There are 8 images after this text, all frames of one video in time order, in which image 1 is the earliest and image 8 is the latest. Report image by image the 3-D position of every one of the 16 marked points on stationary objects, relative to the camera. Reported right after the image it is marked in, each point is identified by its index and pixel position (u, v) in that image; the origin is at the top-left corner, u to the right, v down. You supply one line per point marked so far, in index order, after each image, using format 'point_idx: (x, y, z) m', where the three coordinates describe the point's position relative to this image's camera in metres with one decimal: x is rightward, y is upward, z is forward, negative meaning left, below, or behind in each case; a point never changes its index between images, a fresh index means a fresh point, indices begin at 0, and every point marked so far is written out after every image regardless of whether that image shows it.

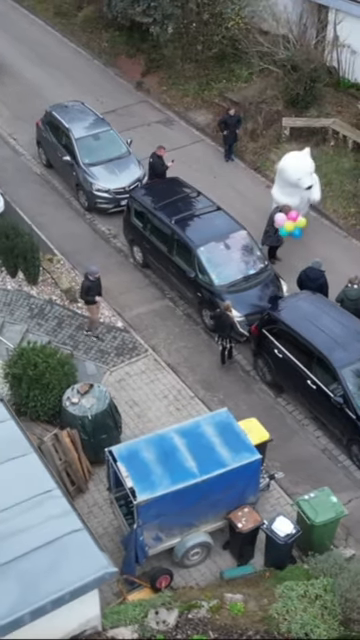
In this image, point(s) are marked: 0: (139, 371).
0: (-0.7, -0.9, +13.5) m
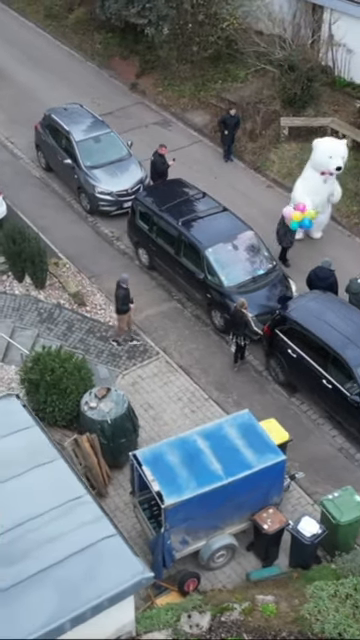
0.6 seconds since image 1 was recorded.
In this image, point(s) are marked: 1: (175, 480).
0: (-0.5, -0.9, +13.5) m
1: (-0.1, -1.9, +9.6) m
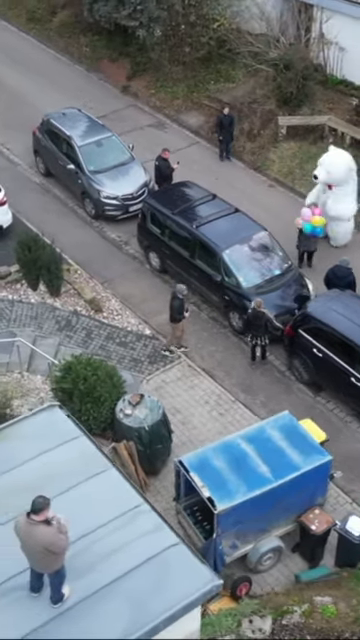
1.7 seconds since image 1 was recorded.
0: (-0.1, -1.0, +13.5) m
1: (+0.5, -2.0, +9.5) m
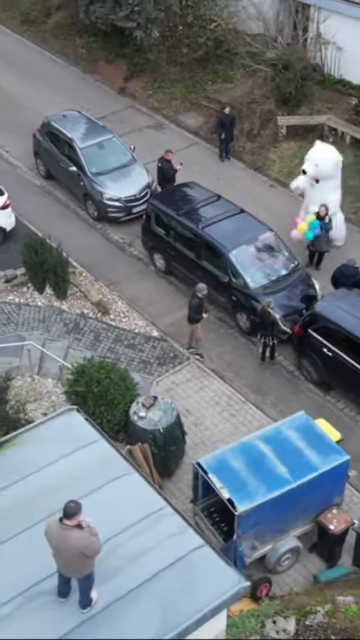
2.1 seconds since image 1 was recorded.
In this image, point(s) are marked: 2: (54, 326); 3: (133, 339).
0: (+0.1, -1.0, +13.4) m
1: (+0.8, -2.0, +9.5) m
2: (-2.2, -0.1, +14.0) m
3: (-0.8, -0.3, +14.2) m
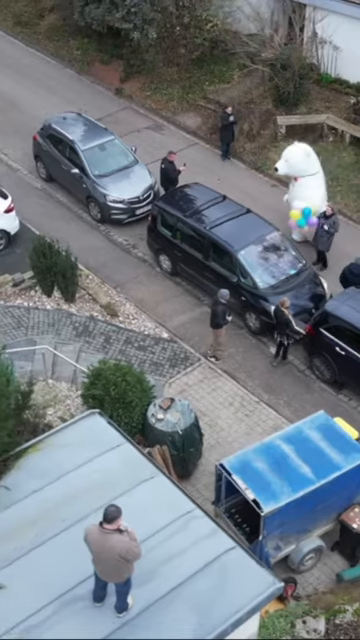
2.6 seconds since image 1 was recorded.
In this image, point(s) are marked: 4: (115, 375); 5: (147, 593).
0: (+0.3, -1.0, +13.4) m
1: (+1.1, -2.0, +9.5) m
2: (-2.0, -0.2, +14.0) m
3: (-0.6, -0.4, +14.1) m
4: (-0.9, -0.8, +11.4) m
5: (-0.3, -2.6, +7.7) m
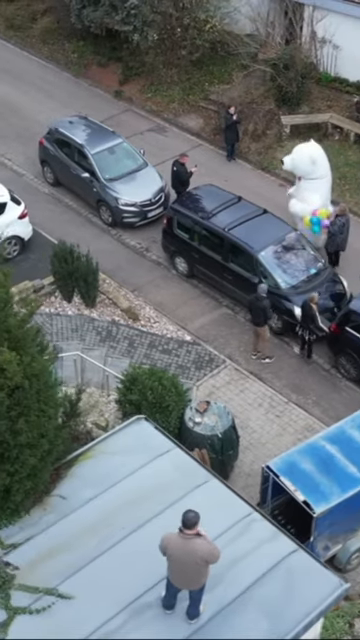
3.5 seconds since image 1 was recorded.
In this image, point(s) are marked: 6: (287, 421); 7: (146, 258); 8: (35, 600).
0: (+0.8, -1.0, +13.4) m
1: (+1.7, -2.0, +9.6) m
2: (-1.6, -0.3, +13.9) m
3: (-0.2, -0.4, +14.1) m
4: (-0.4, -0.9, +11.4) m
5: (+0.3, -2.7, +7.6) m
6: (+1.7, -1.6, +12.7) m
7: (-0.7, +1.3, +16.6) m
8: (-1.4, -2.7, +7.7) m
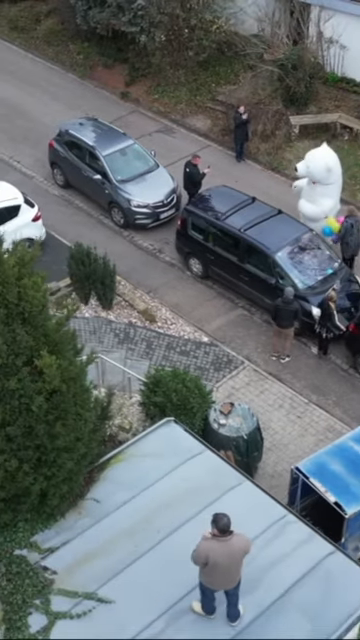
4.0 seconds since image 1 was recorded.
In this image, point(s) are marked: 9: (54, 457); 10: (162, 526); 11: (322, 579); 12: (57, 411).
0: (+1.1, -1.1, +13.4) m
1: (+2.0, -2.0, +9.6) m
2: (-1.3, -0.3, +13.9) m
3: (+0.1, -0.4, +14.1) m
4: (-0.1, -0.9, +11.3) m
5: (+0.7, -2.7, +7.6) m
6: (+2.0, -1.6, +12.7) m
7: (-0.4, +1.3, +16.6) m
8: (-1.0, -2.7, +7.6) m
9: (-1.2, -1.3, +7.8) m
10: (-0.2, -2.2, +8.4) m
11: (+1.4, -2.5, +7.8) m
12: (-1.2, -0.9, +7.7) m
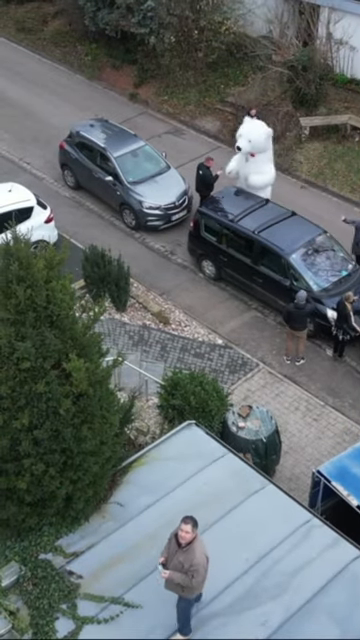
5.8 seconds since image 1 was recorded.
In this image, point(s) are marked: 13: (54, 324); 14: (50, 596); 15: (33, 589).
0: (+1.3, -1.1, +13.4) m
1: (+2.3, -2.1, +9.5) m
2: (-1.0, -0.3, +13.8) m
3: (+0.3, -0.5, +14.0) m
4: (+0.2, -0.9, +11.3) m
5: (+1.0, -2.7, +7.6) m
6: (+2.3, -1.7, +12.6) m
7: (-0.2, +1.2, +16.6) m
8: (-0.8, -2.8, +7.6) m
9: (-1.0, -1.4, +7.8) m
10: (+0.1, -2.2, +8.3) m
11: (+1.7, -2.6, +7.8) m
12: (-0.9, -0.9, +7.6) m
13: (-1.2, 0.0, +7.5) m
14: (-1.3, -2.7, +7.8) m
15: (-1.5, -2.7, +7.9) m
